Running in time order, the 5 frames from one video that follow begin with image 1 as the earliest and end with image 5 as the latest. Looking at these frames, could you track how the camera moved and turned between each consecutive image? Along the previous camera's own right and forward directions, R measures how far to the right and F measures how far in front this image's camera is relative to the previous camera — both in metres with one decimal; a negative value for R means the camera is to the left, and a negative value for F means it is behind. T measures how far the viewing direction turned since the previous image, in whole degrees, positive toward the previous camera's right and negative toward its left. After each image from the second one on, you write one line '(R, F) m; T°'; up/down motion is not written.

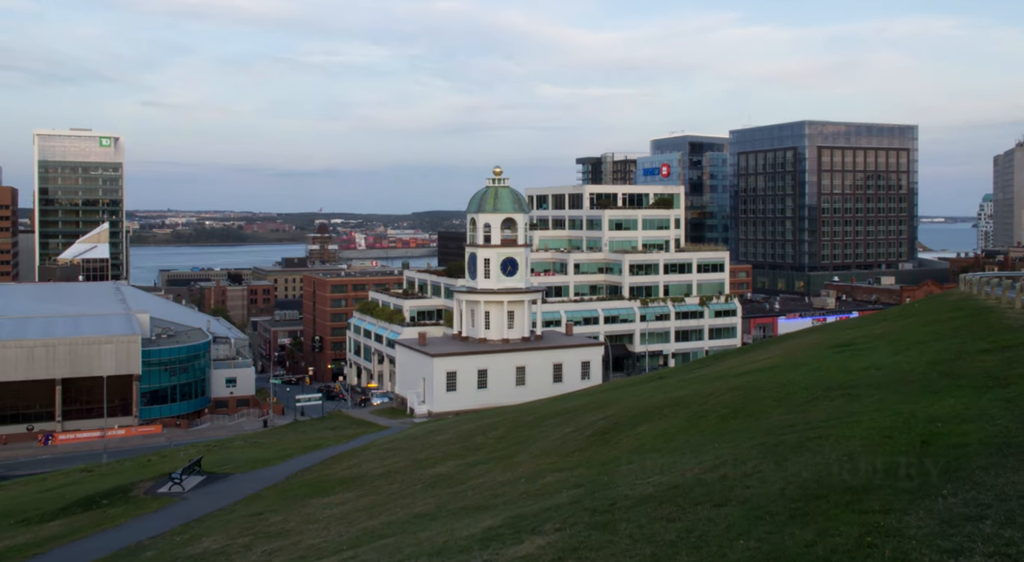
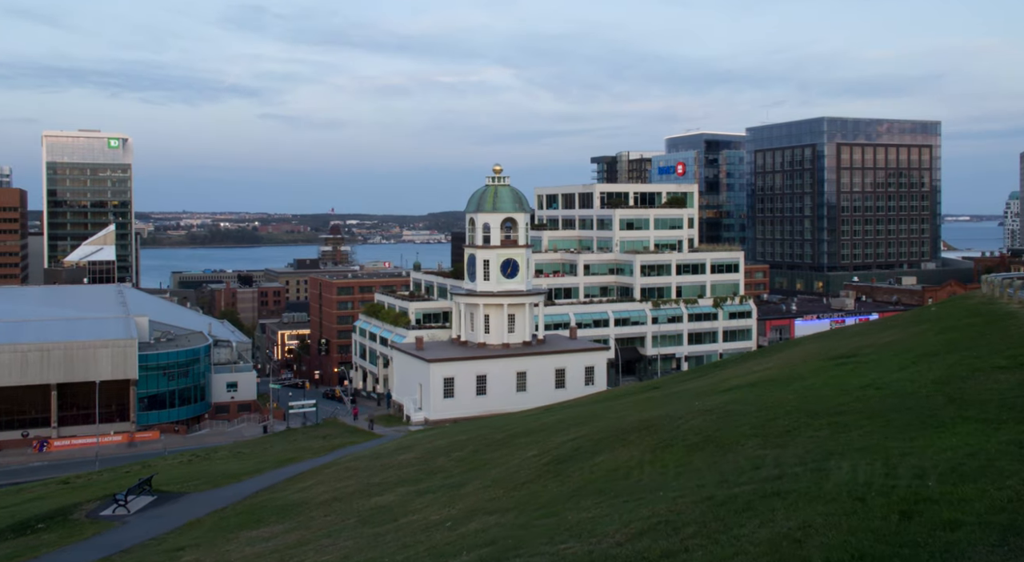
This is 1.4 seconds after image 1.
(+1.3, +2.3) m; -1°
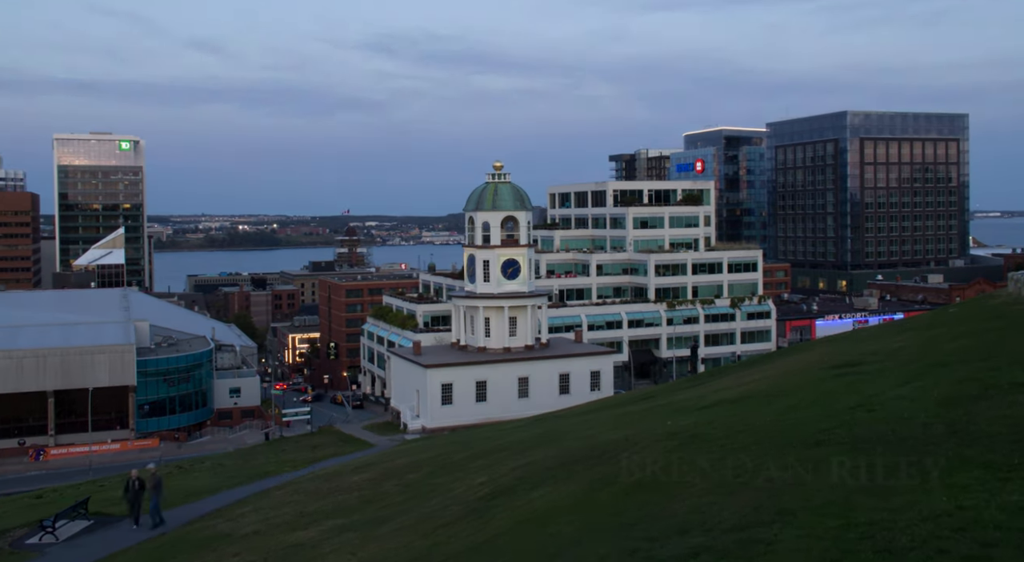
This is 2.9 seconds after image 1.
(+1.5, +2.5) m; -2°
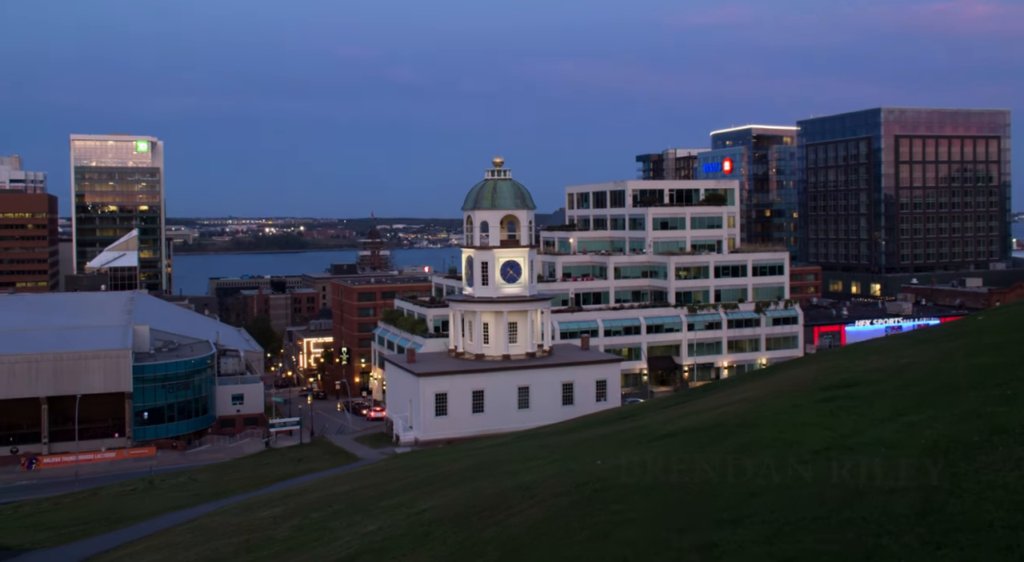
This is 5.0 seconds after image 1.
(+2.1, +3.4) m; -2°
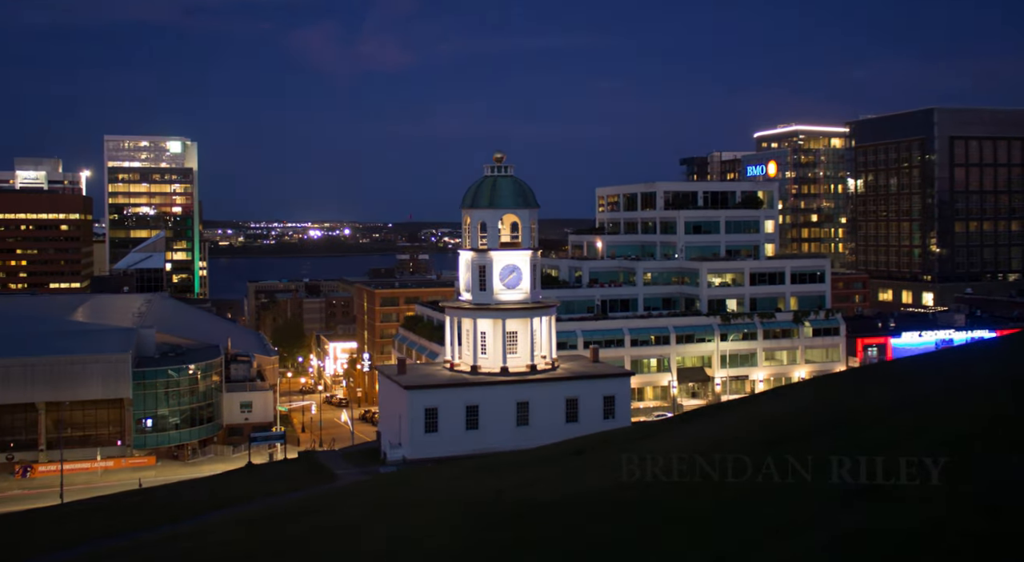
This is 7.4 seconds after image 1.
(+3.0, +4.1) m; -3°
